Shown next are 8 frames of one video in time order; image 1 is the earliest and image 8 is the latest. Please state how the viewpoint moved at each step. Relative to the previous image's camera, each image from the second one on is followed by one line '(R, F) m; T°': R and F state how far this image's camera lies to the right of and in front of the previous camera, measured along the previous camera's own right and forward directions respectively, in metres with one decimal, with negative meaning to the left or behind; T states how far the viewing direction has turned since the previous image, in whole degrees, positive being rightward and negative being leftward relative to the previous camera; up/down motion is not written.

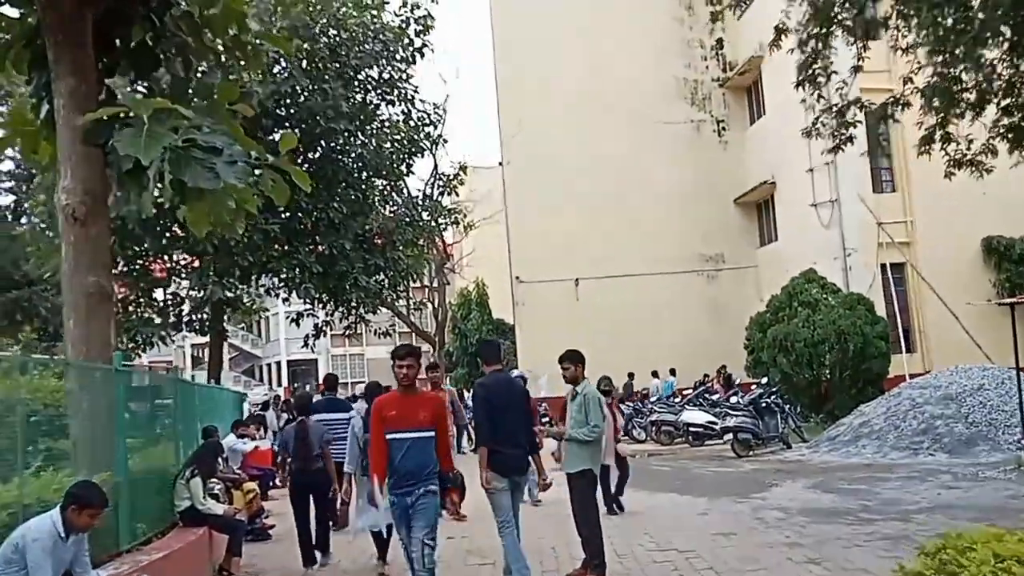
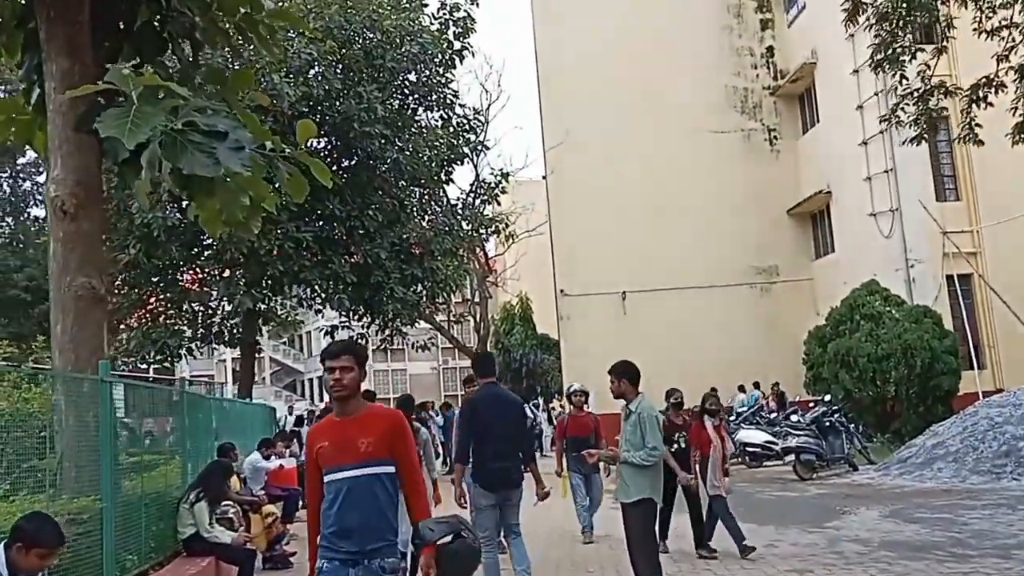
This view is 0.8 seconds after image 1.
(0.0, +1.0) m; -2°
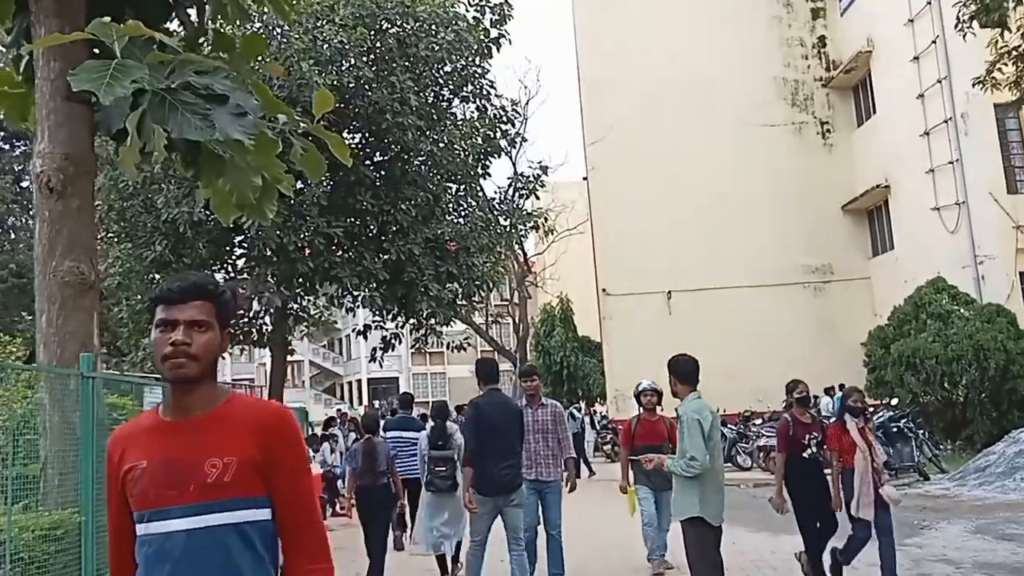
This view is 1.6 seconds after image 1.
(0.0, +0.9) m; -2°
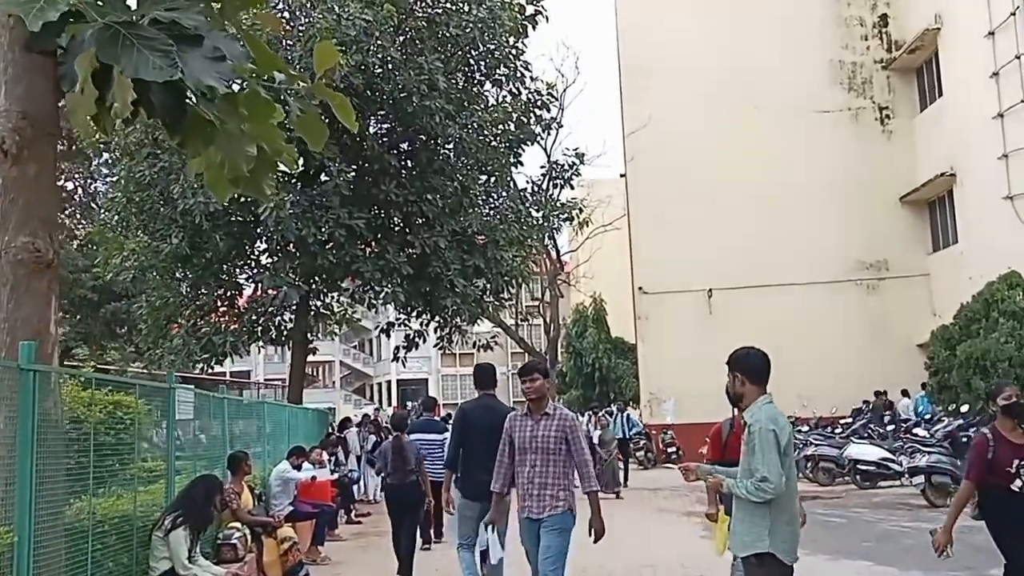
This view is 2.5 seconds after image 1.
(0.0, +1.1) m; -2°
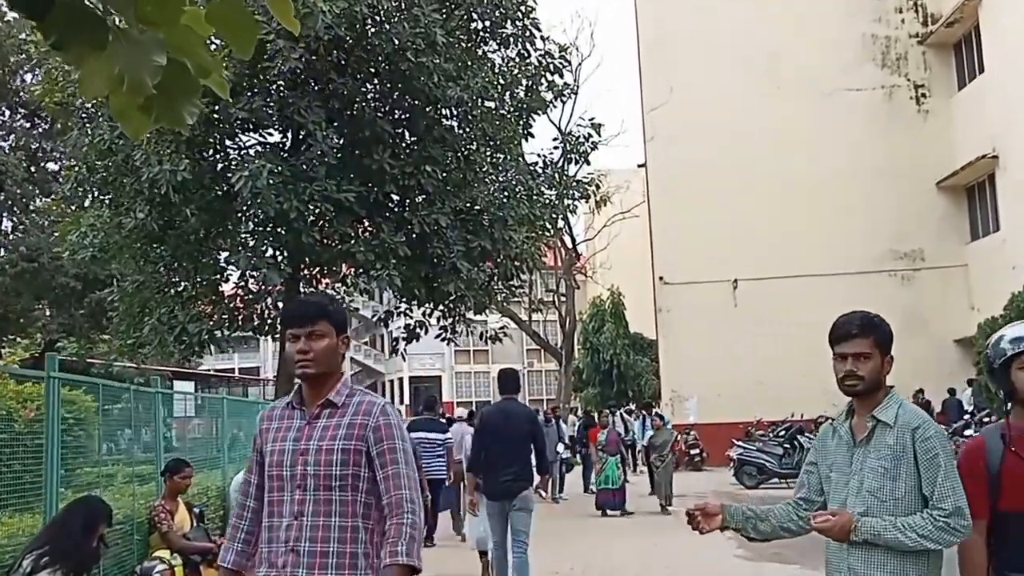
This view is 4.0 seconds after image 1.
(+0.1, +1.7) m; -1°
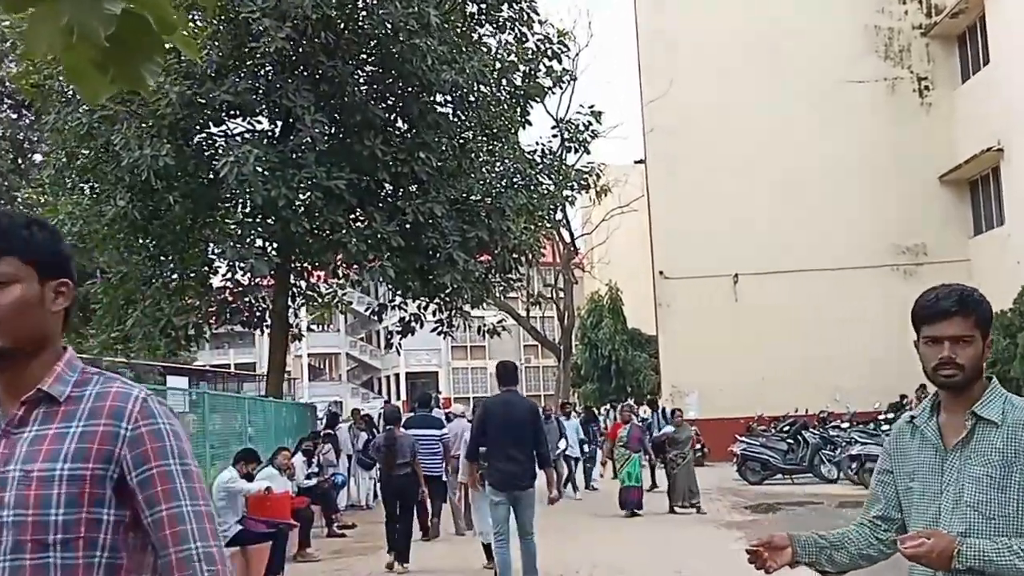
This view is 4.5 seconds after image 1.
(0.0, +0.5) m; 0°
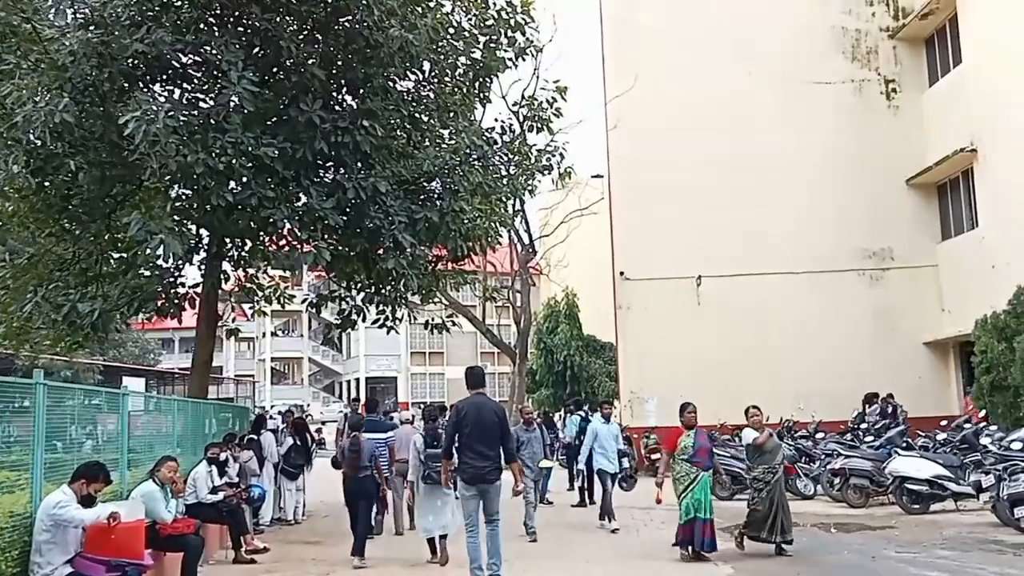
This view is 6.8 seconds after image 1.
(0.0, +1.4) m; +2°
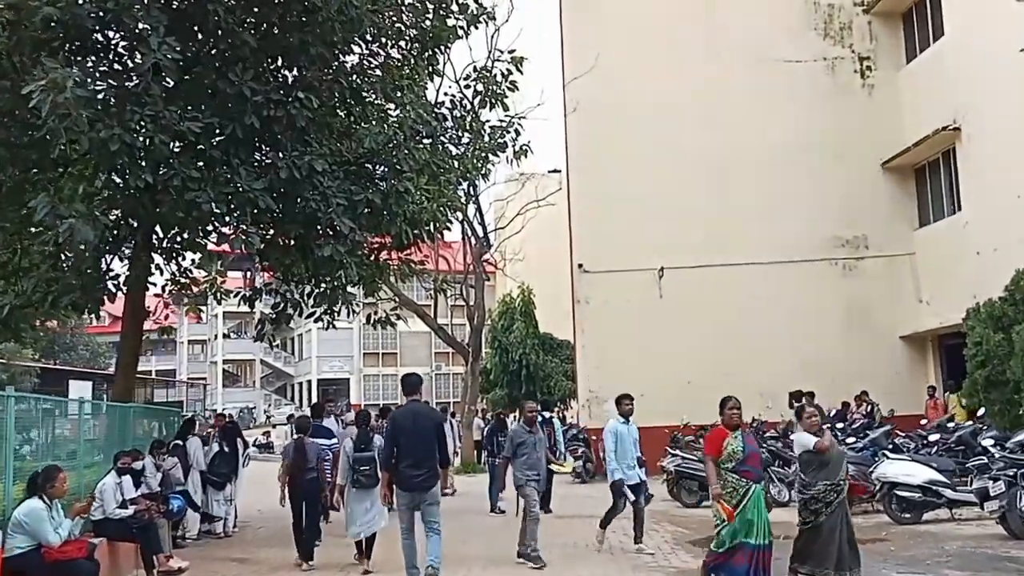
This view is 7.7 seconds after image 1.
(0.0, +1.2) m; +3°
